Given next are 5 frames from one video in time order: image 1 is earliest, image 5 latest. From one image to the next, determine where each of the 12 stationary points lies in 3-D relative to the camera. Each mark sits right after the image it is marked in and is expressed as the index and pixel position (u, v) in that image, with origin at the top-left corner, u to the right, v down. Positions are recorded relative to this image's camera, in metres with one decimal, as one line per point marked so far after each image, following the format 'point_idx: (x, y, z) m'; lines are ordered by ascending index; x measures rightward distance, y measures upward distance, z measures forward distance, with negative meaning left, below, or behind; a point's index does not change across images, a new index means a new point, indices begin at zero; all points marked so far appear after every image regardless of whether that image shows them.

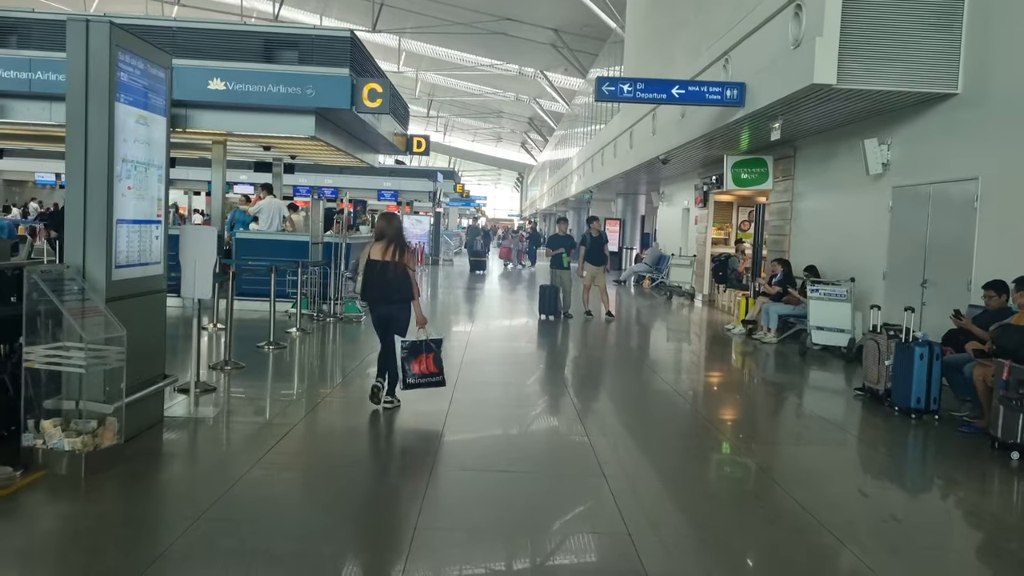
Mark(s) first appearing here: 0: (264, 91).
0: (-3.0, +2.4, +11.0) m
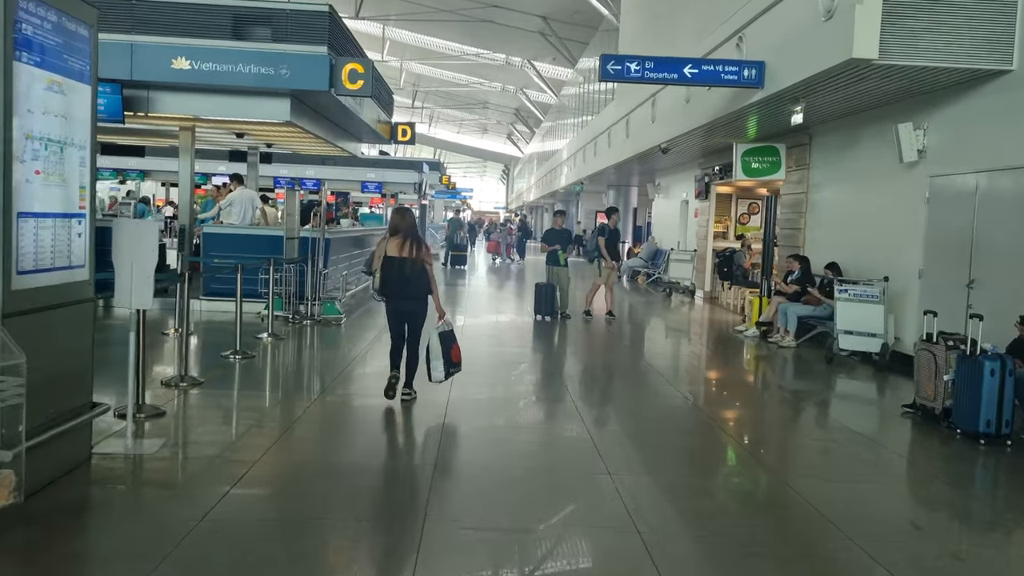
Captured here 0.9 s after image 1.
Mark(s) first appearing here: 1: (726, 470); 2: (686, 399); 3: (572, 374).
0: (-3.1, +2.4, +10.0) m
1: (+1.4, -1.2, +5.8) m
2: (+1.6, -1.0, +8.3) m
3: (+0.7, -0.8, +9.5) m
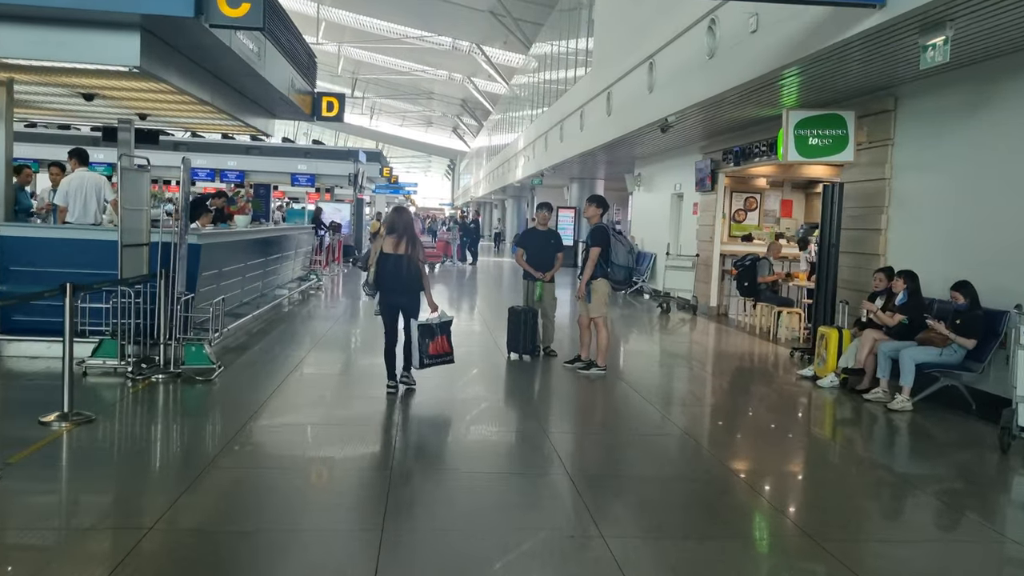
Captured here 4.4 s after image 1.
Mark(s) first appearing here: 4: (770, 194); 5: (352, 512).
0: (-3.3, +2.1, +6.4) m
1: (+1.4, -1.4, +2.4) m
2: (+1.4, -1.2, +4.9) m
3: (+0.4, -1.1, +6.1) m
4: (+4.8, +1.8, +16.9) m
5: (-0.8, -1.2, +4.4) m
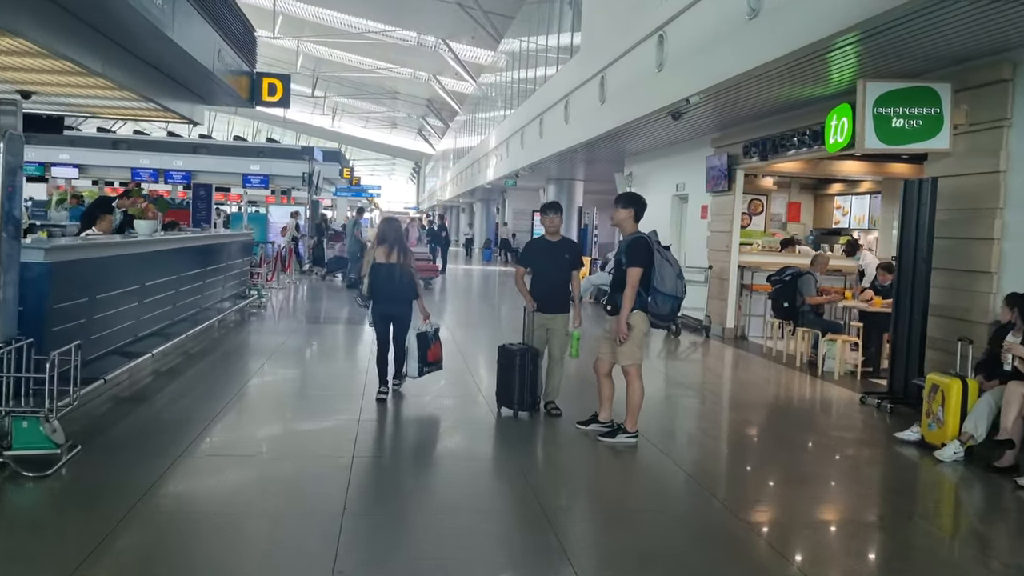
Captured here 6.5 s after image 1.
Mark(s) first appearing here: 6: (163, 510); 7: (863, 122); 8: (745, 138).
0: (-3.3, +1.9, +4.2) m
1: (+1.5, -1.6, +0.4) m
2: (+1.5, -1.4, +2.9) m
3: (+0.5, -1.2, +4.0) m
4: (+4.4, +1.5, +15.0) m
5: (-0.7, -1.4, +2.3) m
6: (-1.6, -1.1, +4.1) m
7: (+2.4, +1.1, +6.3) m
8: (+2.6, +1.7, +10.4) m
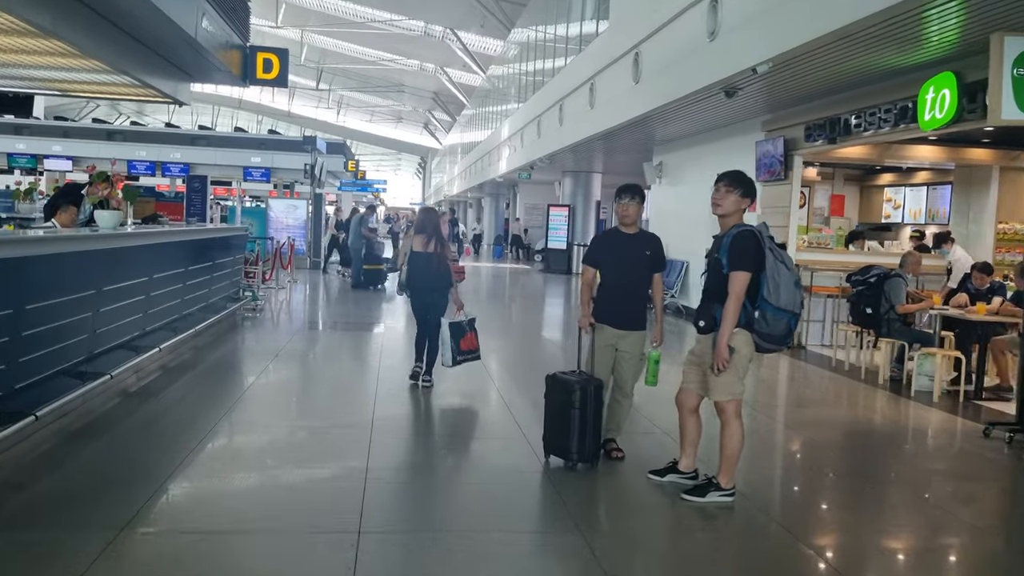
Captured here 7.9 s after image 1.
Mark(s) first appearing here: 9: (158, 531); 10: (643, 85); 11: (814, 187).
0: (-3.1, +1.9, +2.9) m
1: (+1.8, -1.7, -0.9) m
2: (+1.7, -1.5, +1.6) m
3: (+0.7, -1.3, +2.8) m
4: (+4.7, +1.5, +13.7) m
5: (-0.5, -1.4, +1.0) m
6: (-1.4, -1.1, +2.9) m
7: (+2.7, +1.1, +5.0) m
8: (+2.9, +1.7, +9.1) m
9: (-1.4, -1.0, +3.6) m
10: (+1.6, +2.4, +10.9) m
11: (+4.5, +1.5, +13.4) m
